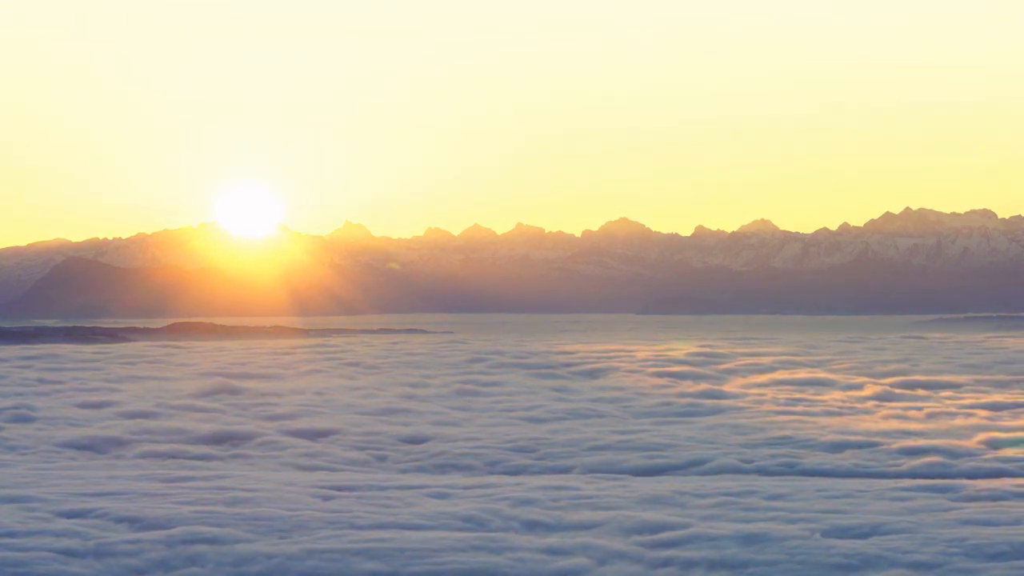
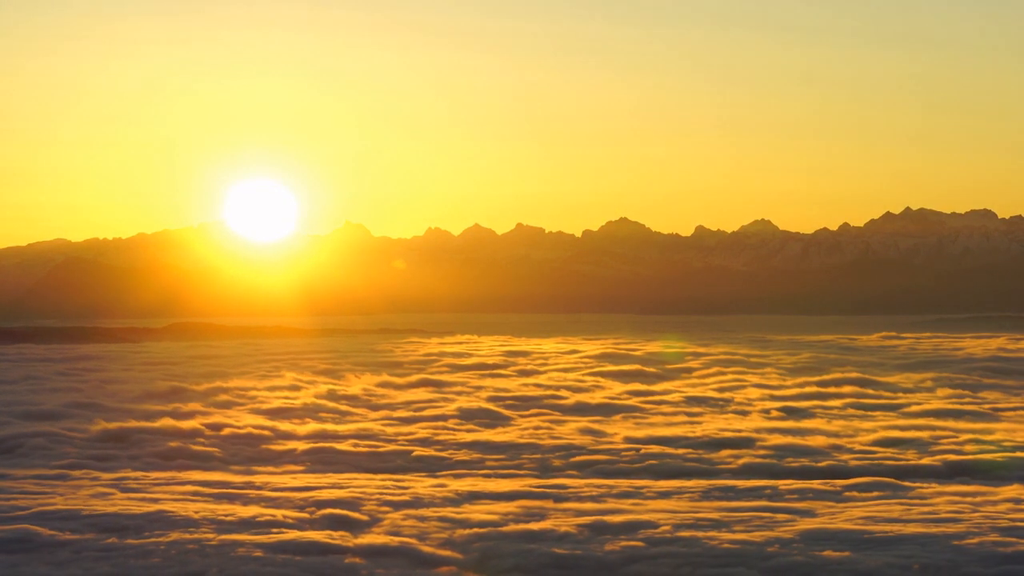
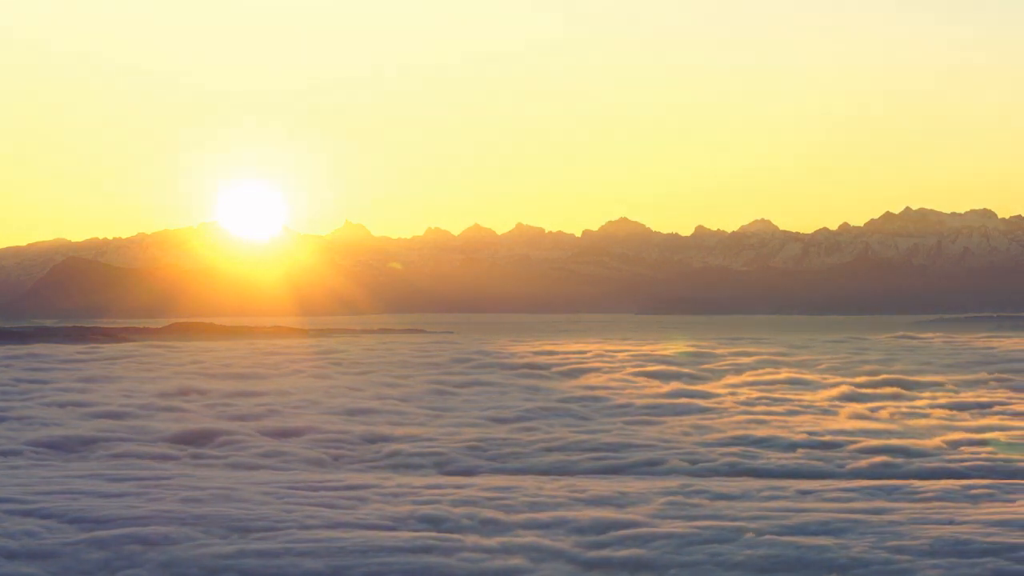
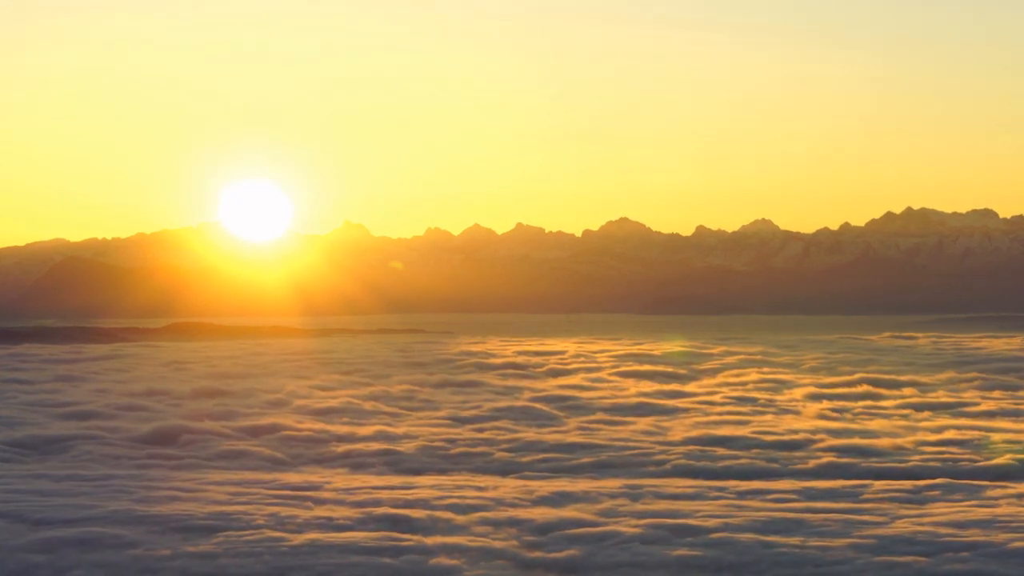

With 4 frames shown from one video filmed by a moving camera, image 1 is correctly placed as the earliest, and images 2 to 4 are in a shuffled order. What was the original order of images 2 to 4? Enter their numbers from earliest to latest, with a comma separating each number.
3, 4, 2
